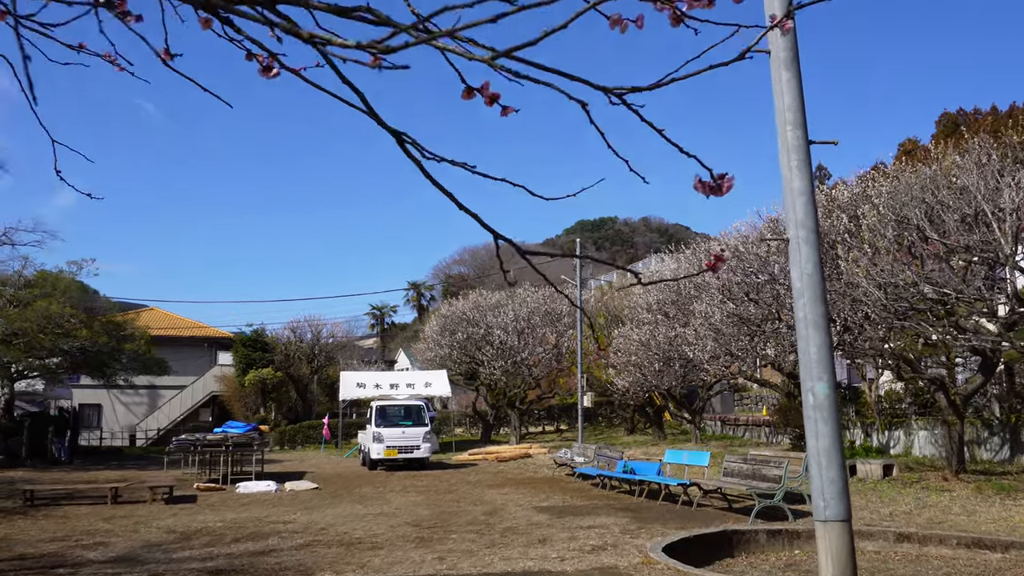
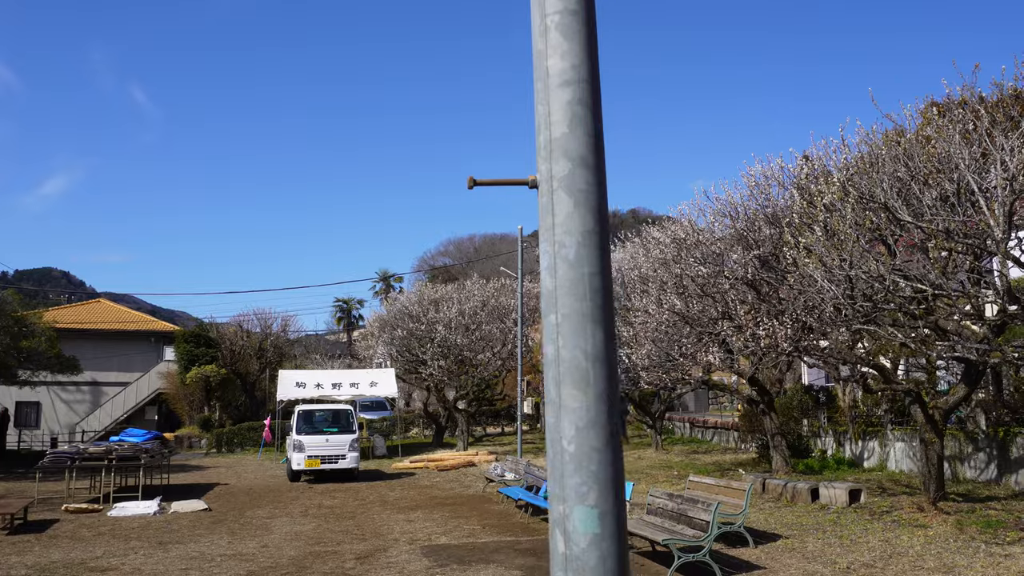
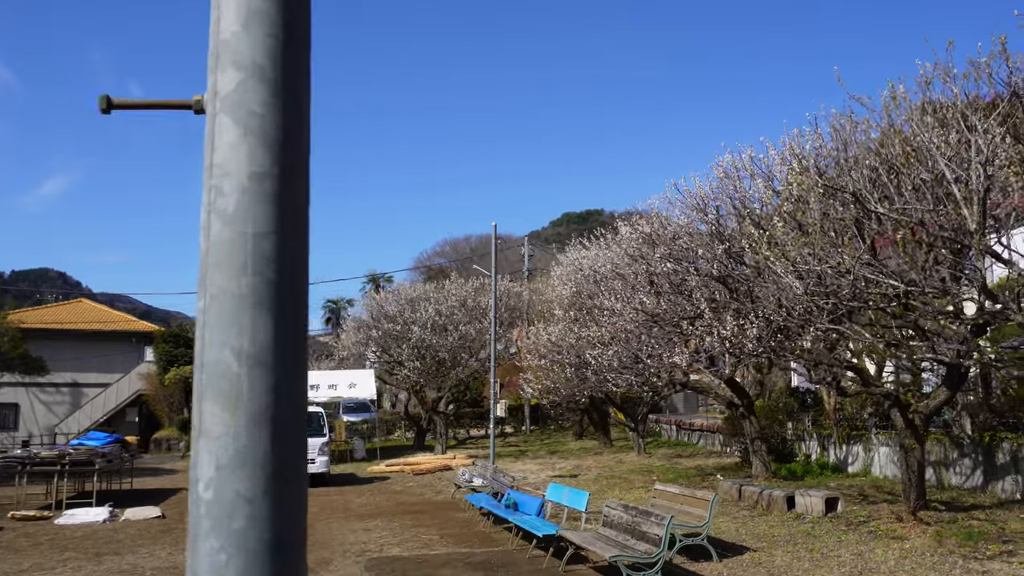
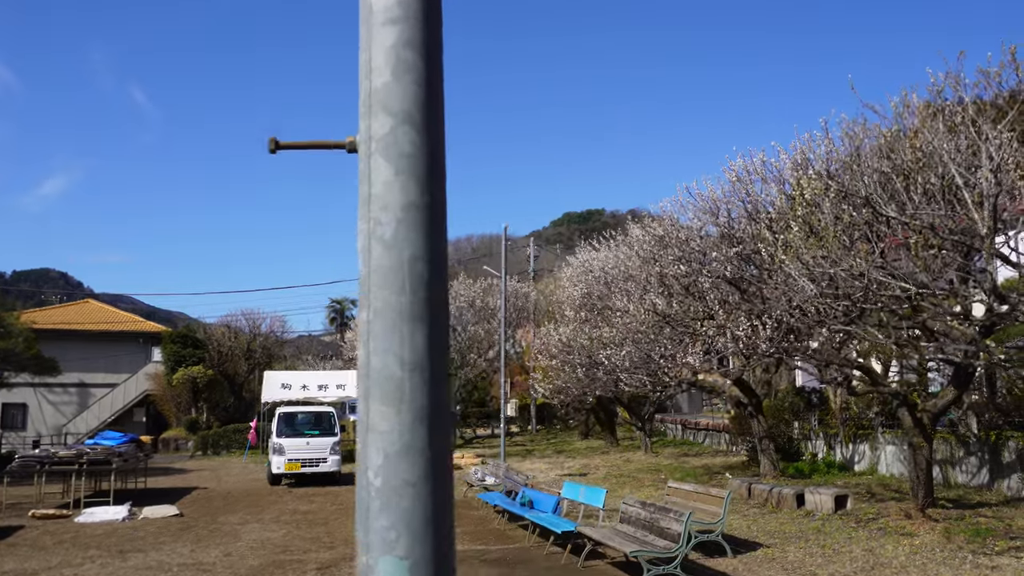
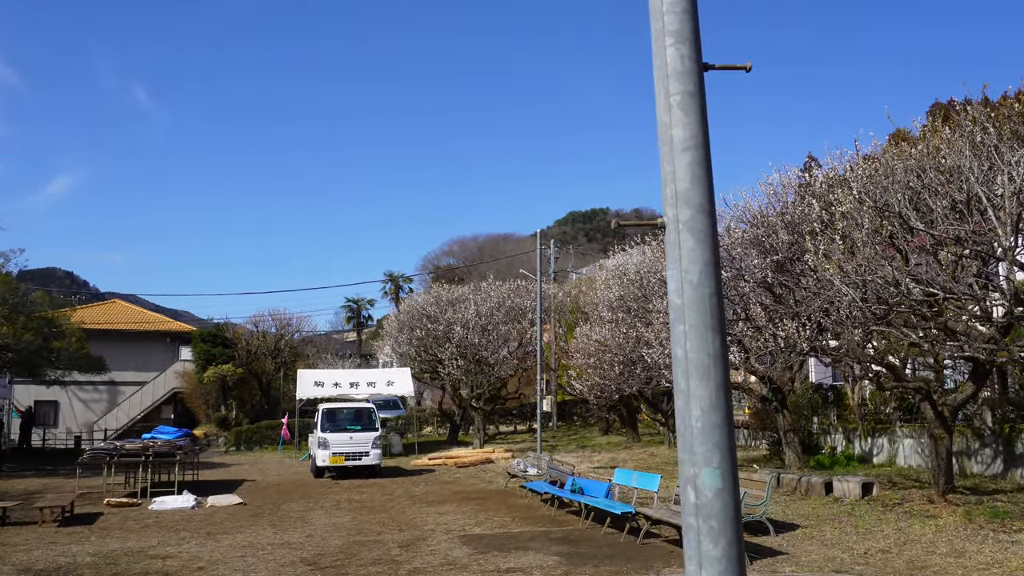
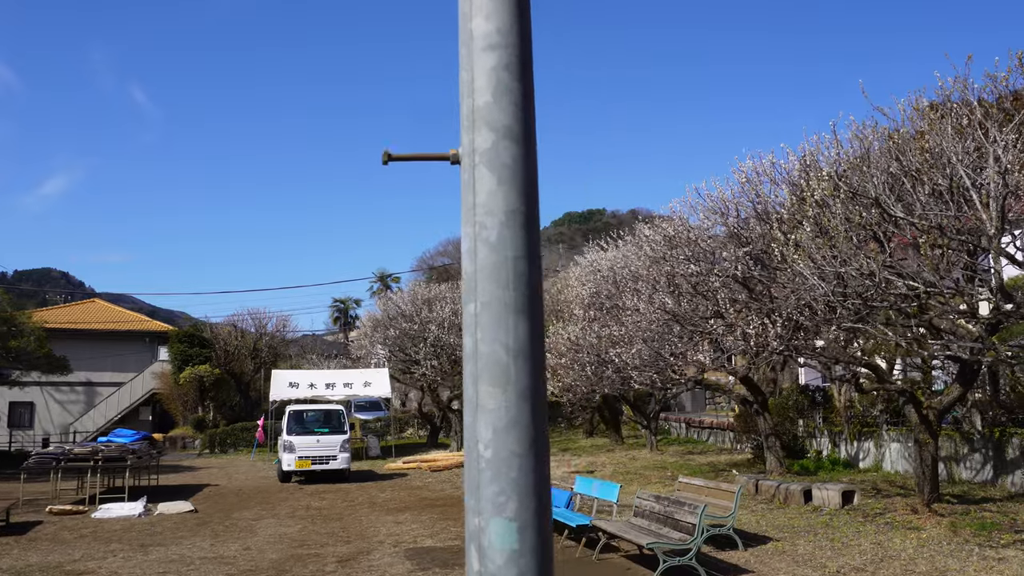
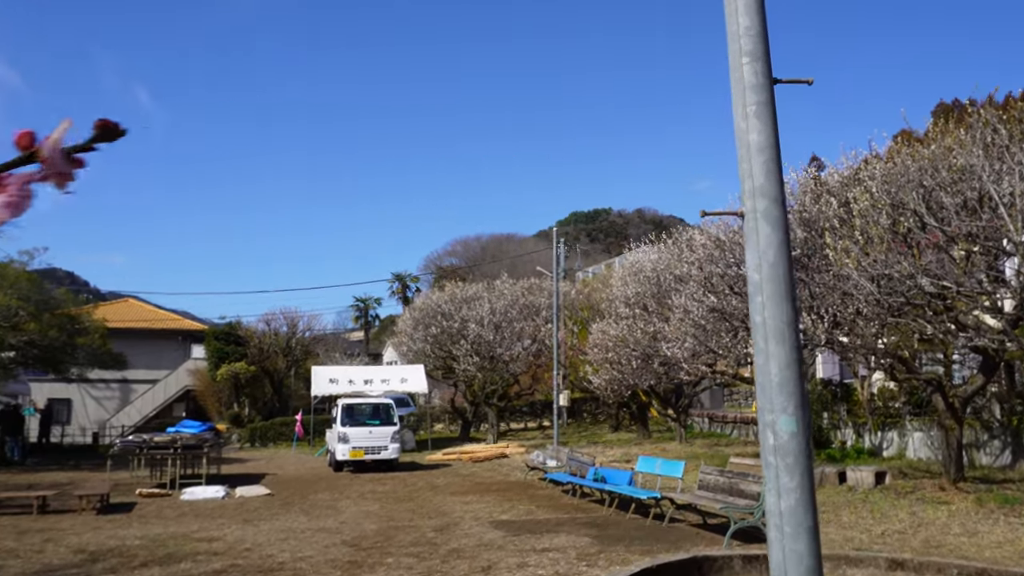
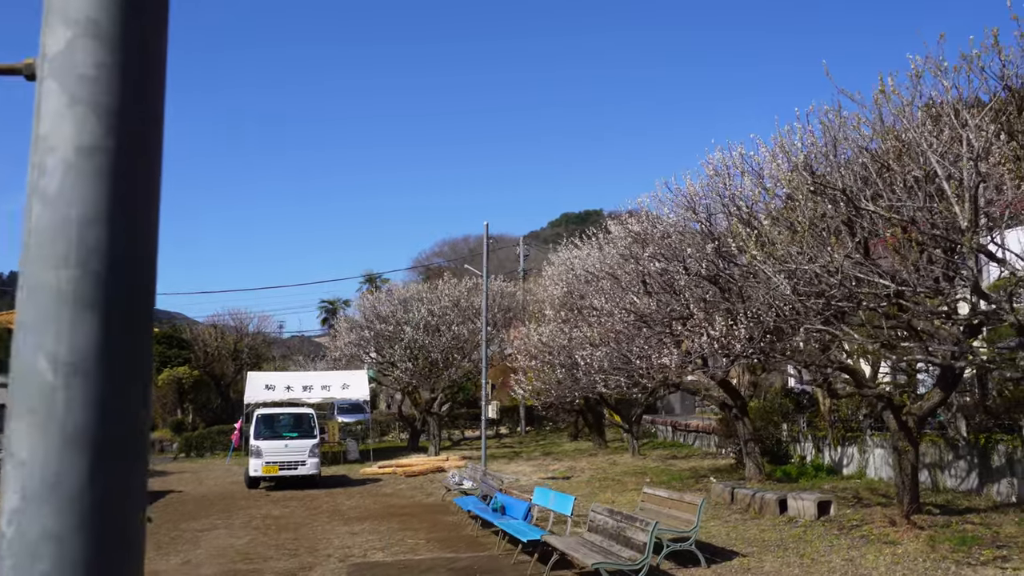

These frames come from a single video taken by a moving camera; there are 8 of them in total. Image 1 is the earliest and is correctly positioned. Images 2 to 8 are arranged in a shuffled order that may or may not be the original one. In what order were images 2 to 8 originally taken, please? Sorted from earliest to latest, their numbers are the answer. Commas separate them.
7, 5, 2, 6, 4, 3, 8
